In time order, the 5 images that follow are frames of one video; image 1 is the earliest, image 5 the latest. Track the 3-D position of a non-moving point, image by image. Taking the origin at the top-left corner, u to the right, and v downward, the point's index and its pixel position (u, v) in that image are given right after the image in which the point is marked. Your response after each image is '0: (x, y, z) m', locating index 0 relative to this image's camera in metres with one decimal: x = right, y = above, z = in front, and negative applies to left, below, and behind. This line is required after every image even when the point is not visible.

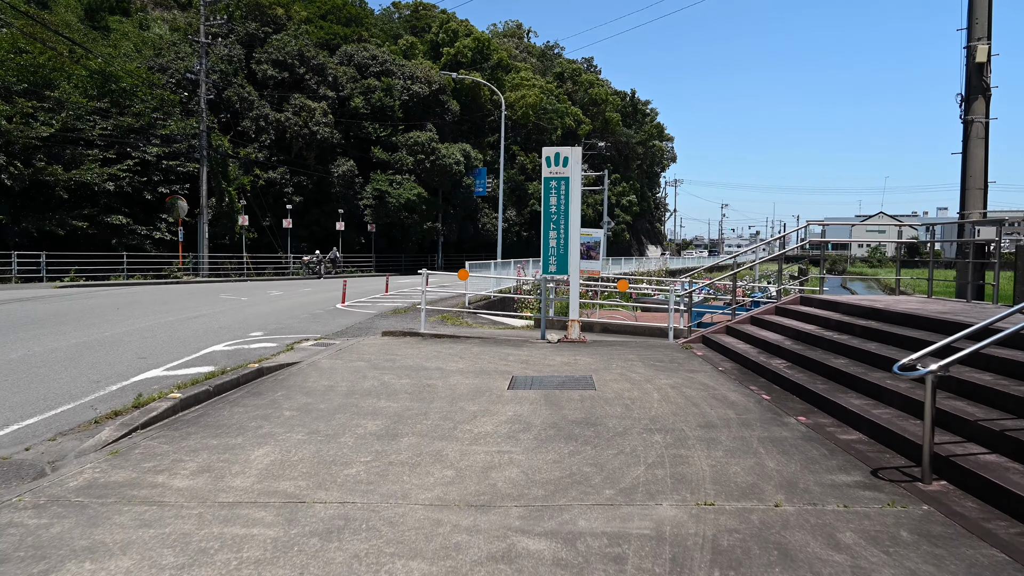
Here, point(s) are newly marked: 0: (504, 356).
0: (-0.1, -1.0, +9.6) m
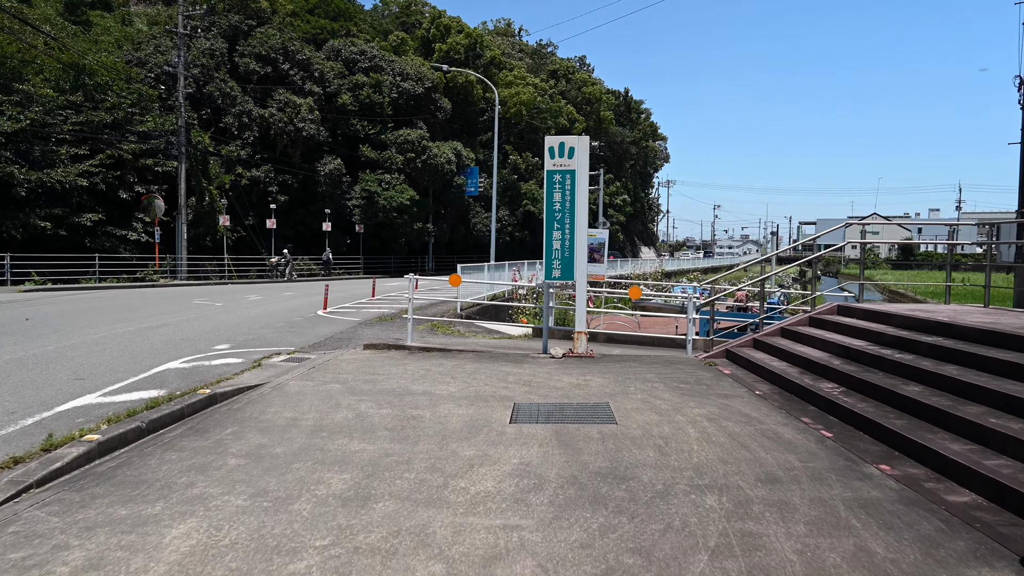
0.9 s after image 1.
0: (-0.1, -1.1, +8.3) m
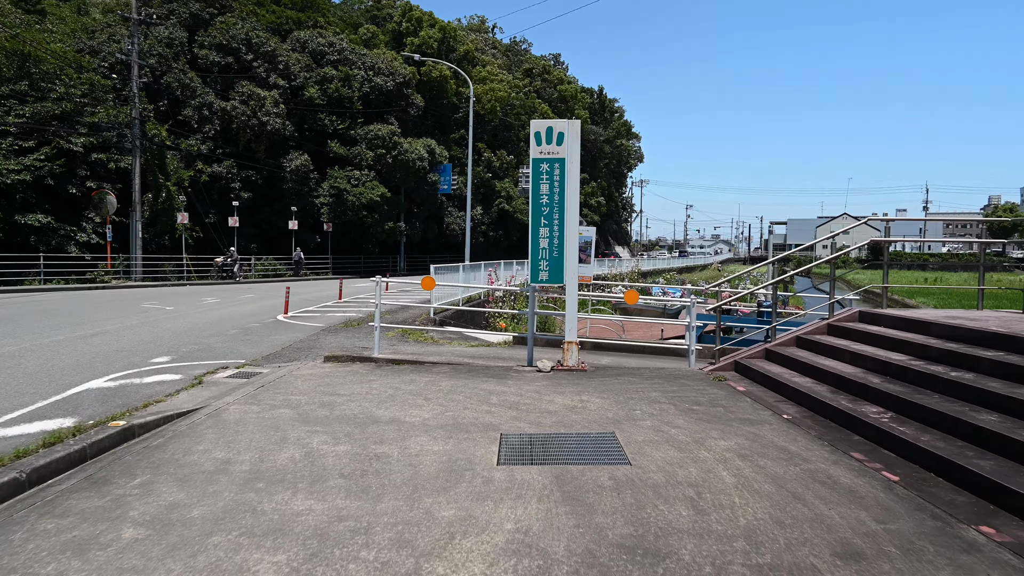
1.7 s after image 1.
0: (-0.3, -1.1, +7.1) m
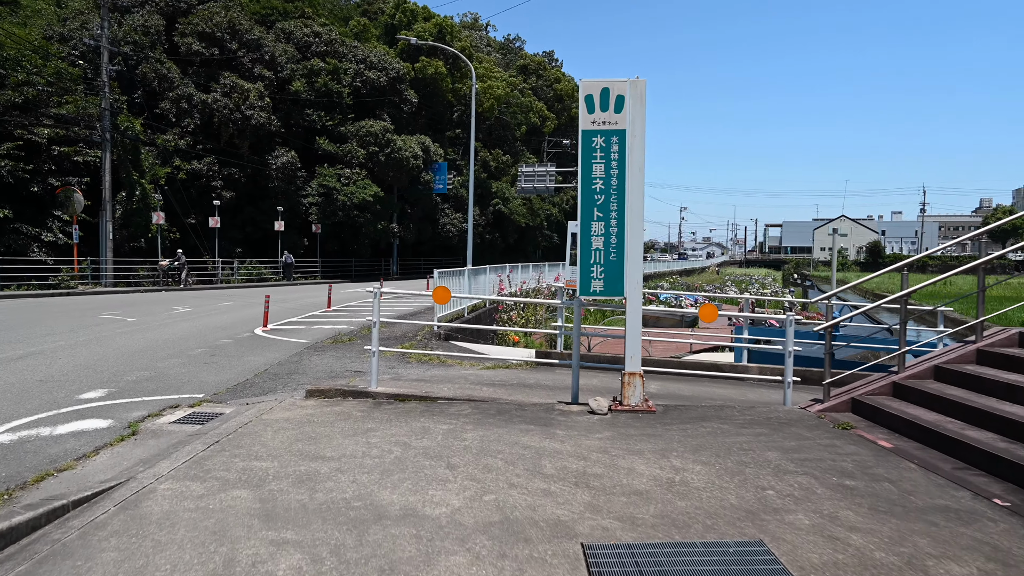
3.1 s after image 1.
0: (+0.2, -1.2, +4.9) m
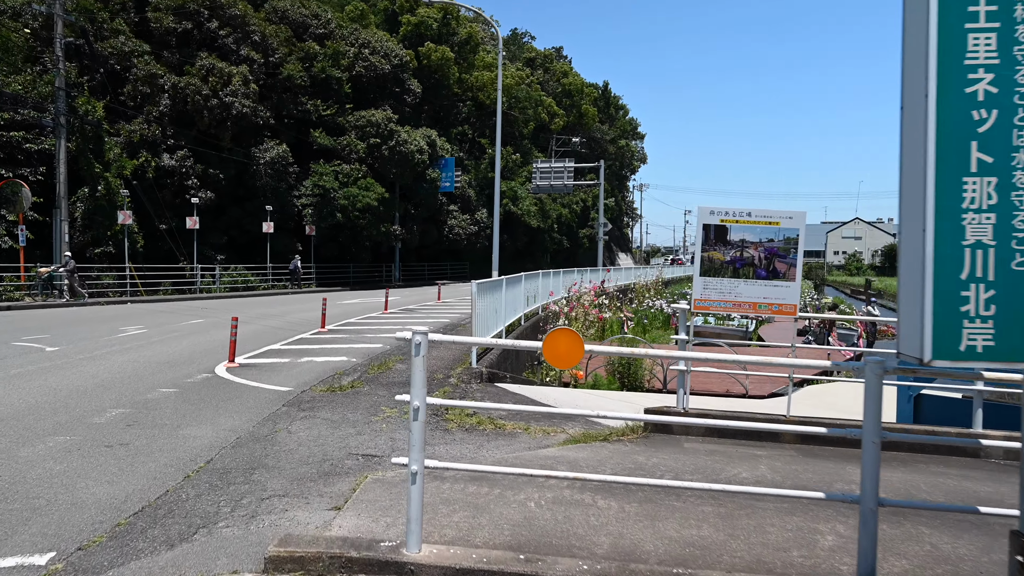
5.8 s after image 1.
0: (+1.2, -1.4, +0.9) m
